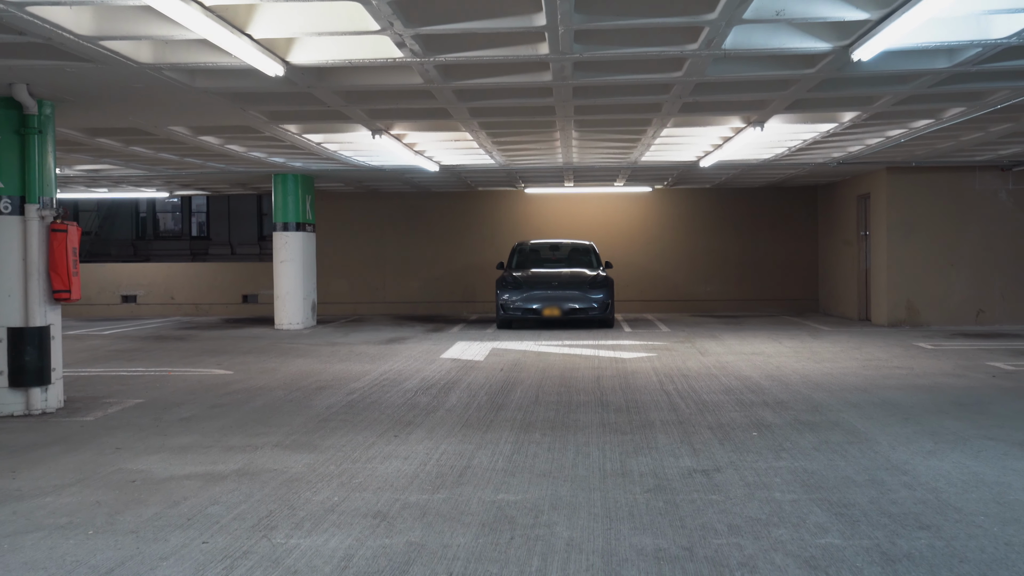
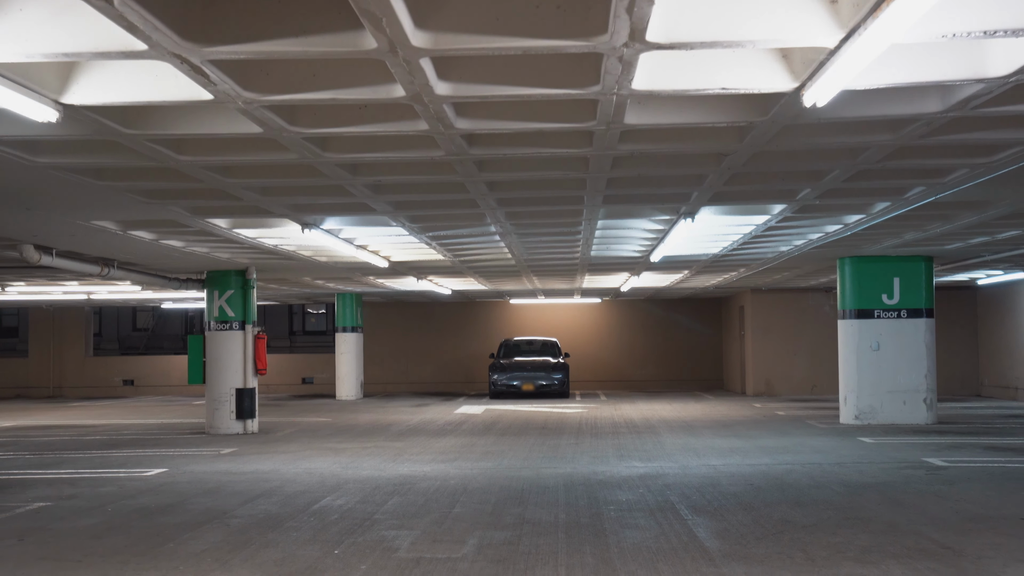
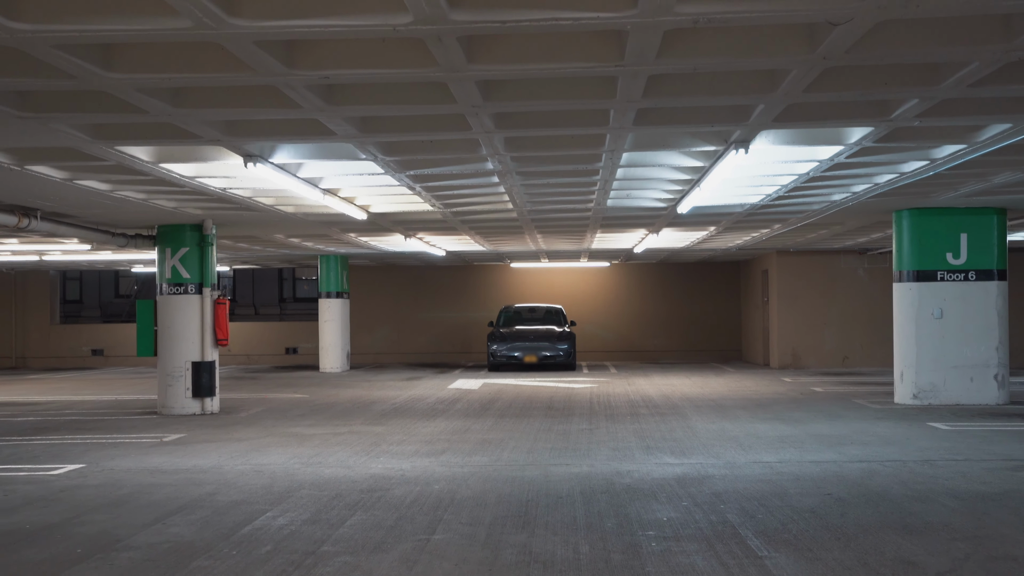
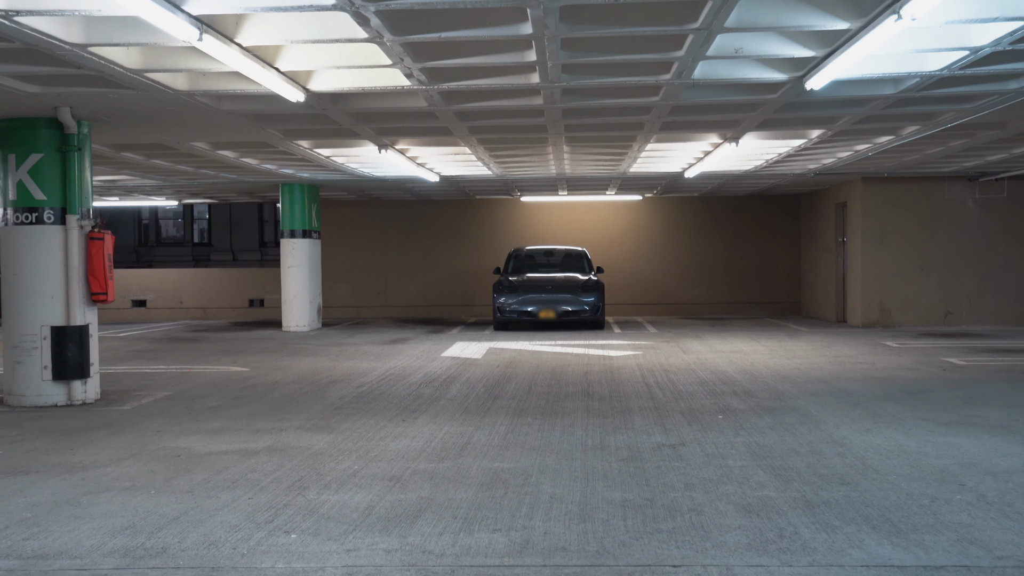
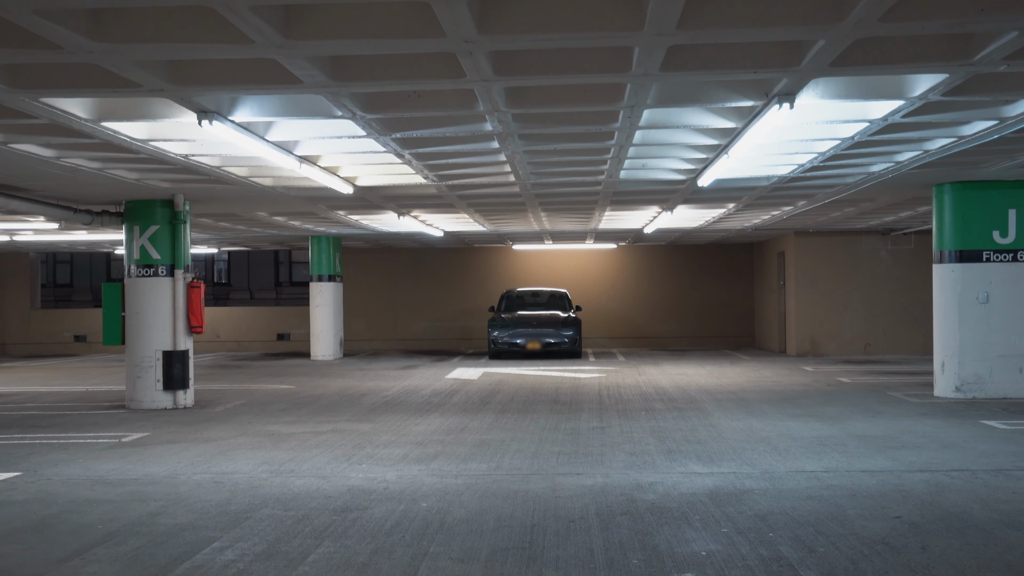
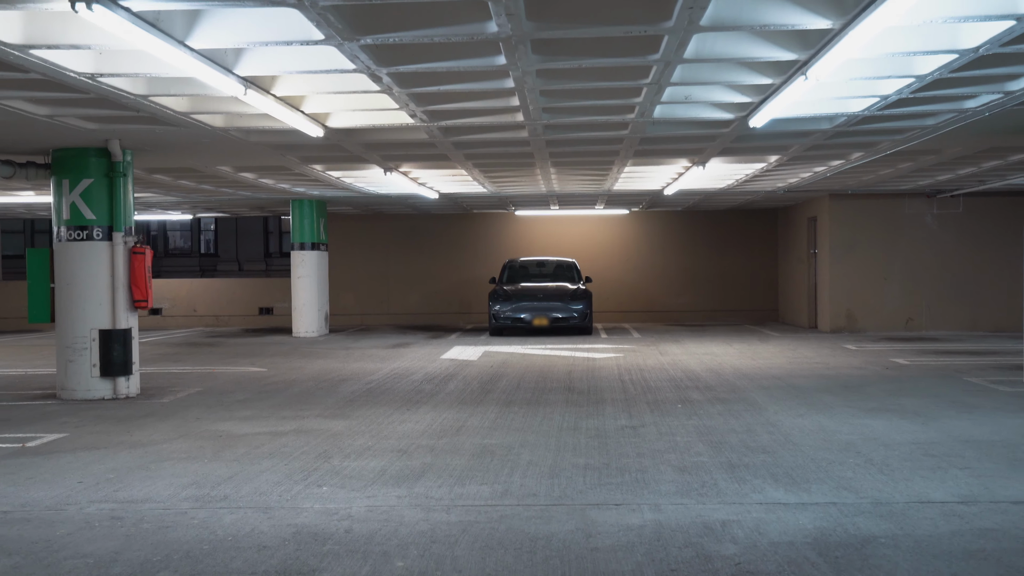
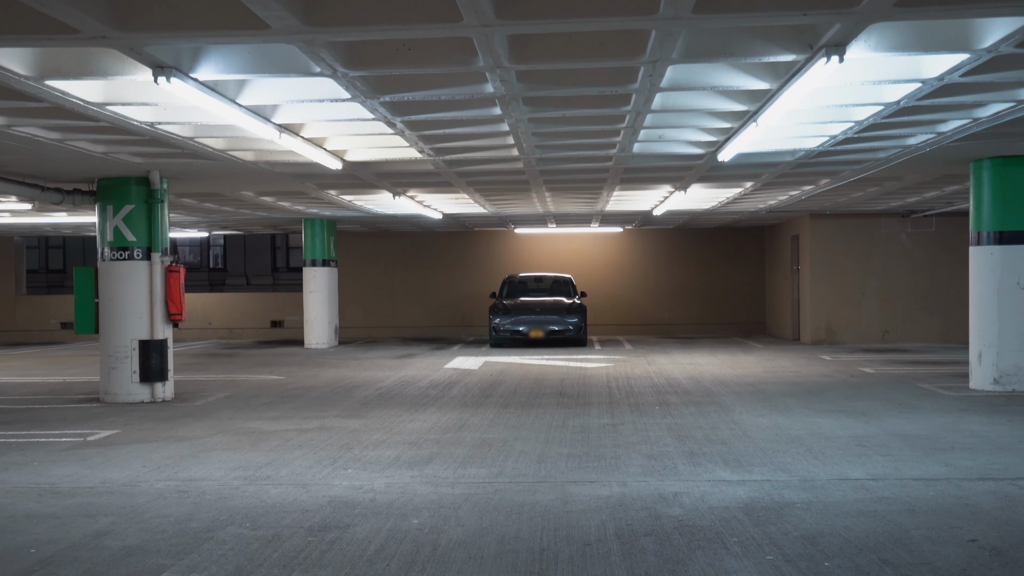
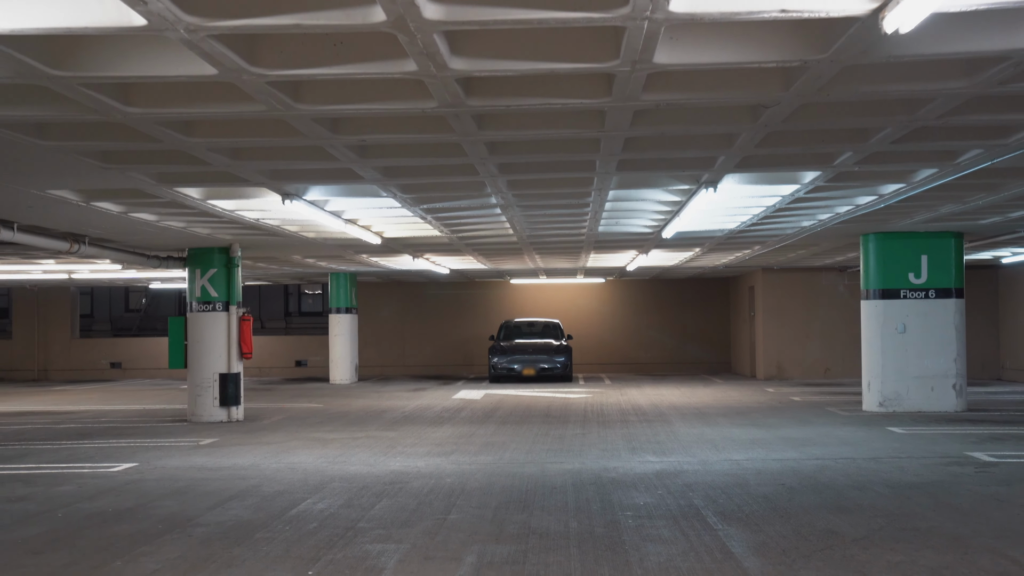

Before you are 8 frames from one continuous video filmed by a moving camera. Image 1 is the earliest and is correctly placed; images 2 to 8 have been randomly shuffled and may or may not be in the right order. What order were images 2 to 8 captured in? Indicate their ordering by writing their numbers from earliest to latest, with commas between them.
4, 6, 7, 5, 3, 8, 2
